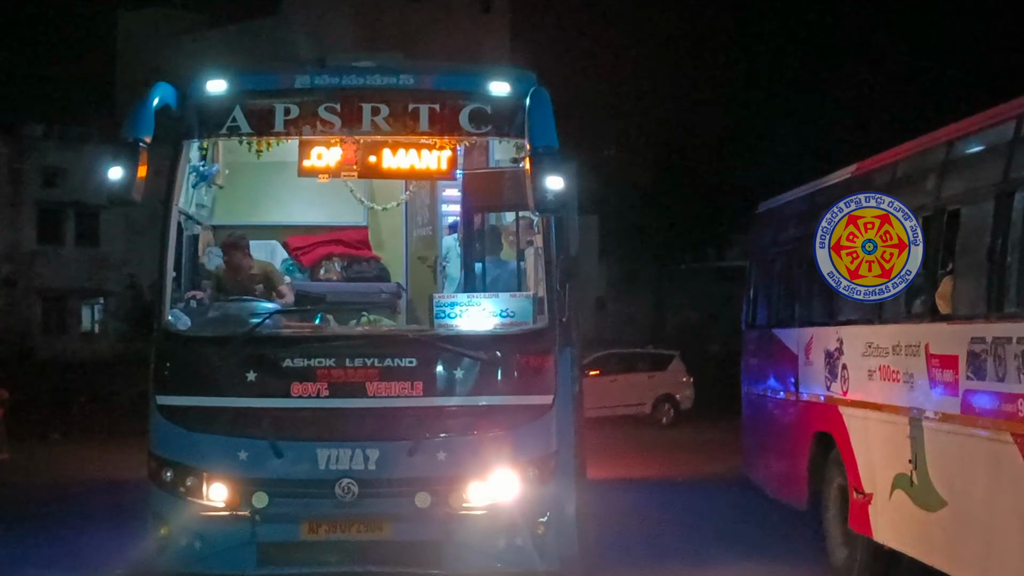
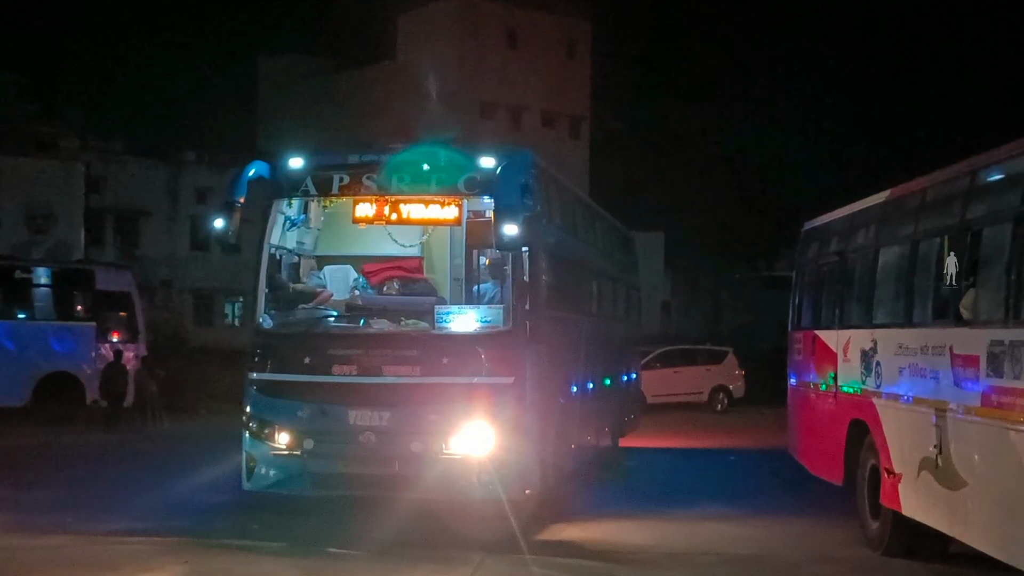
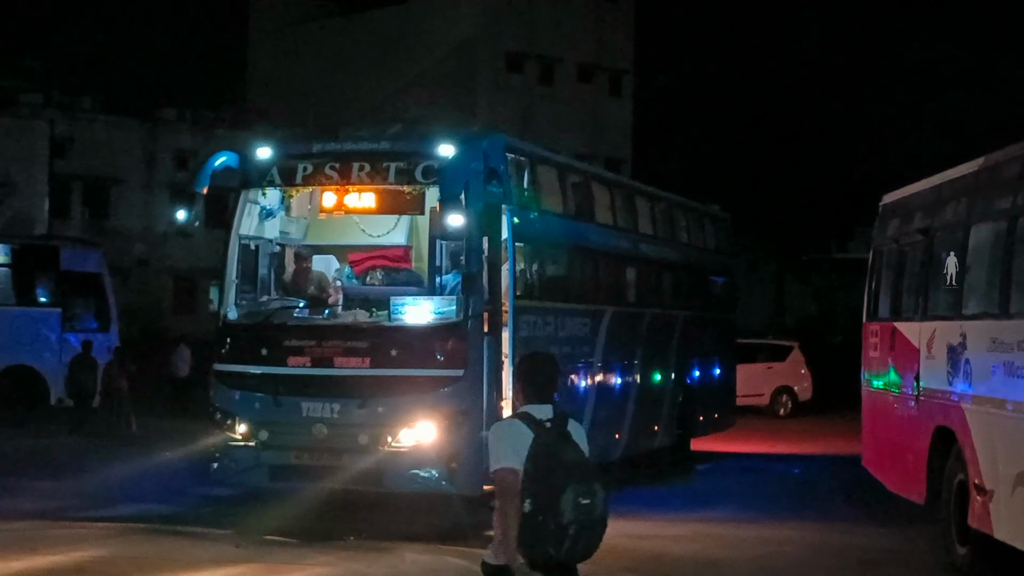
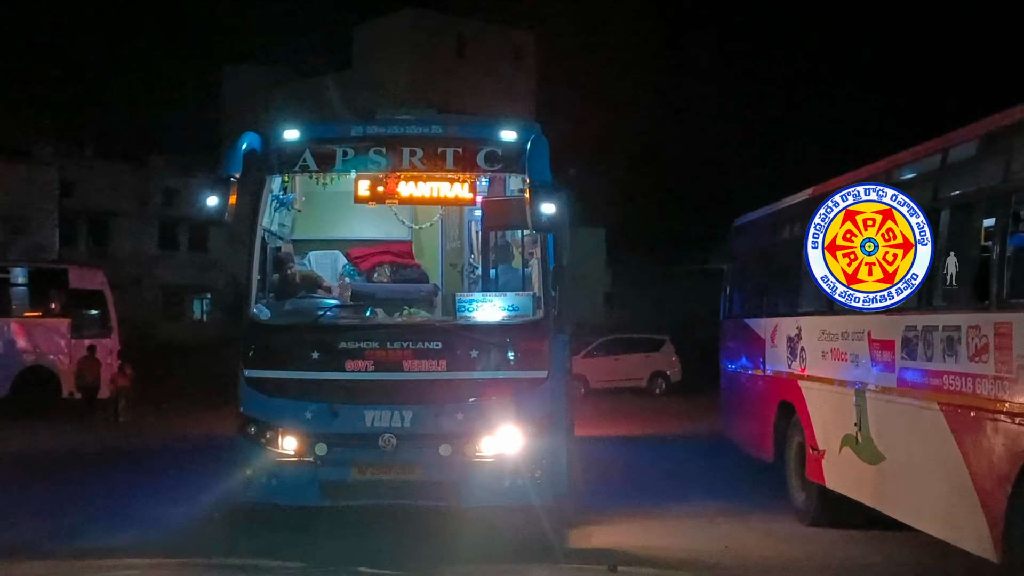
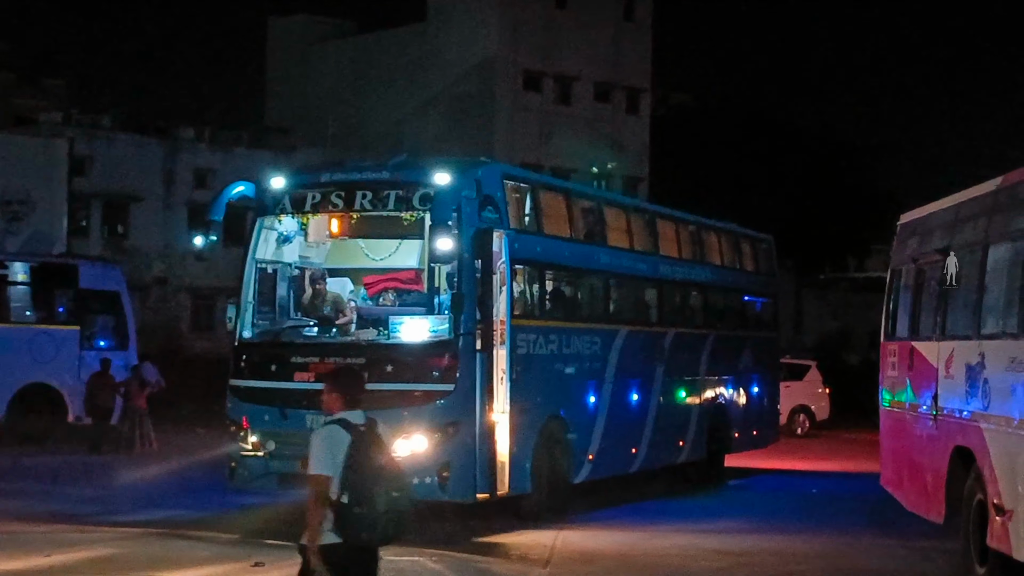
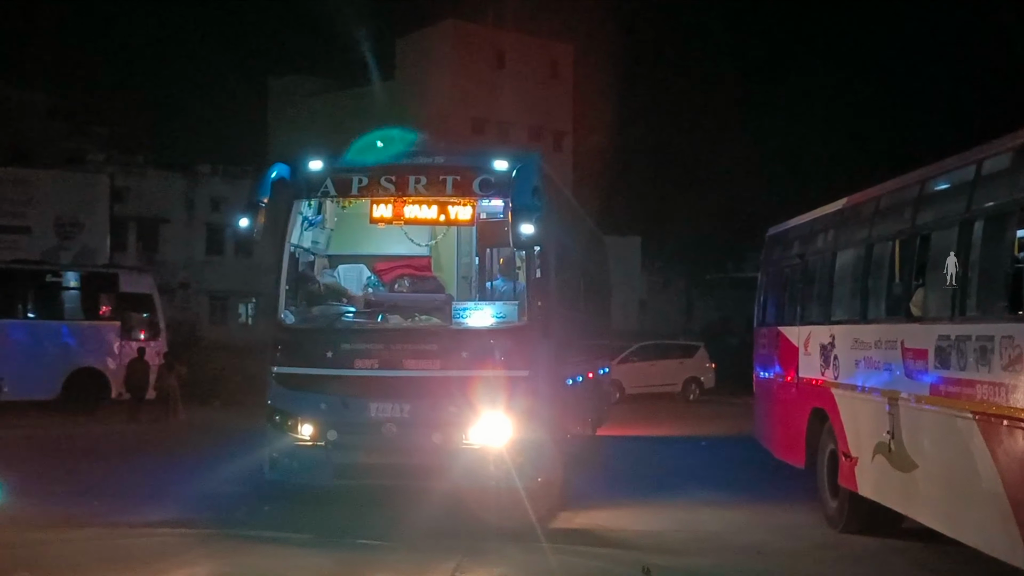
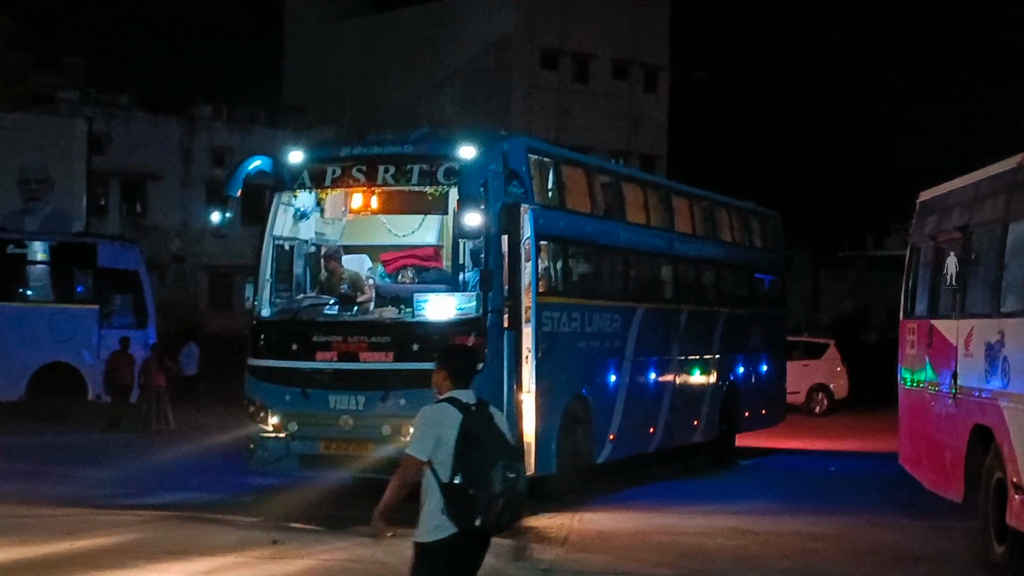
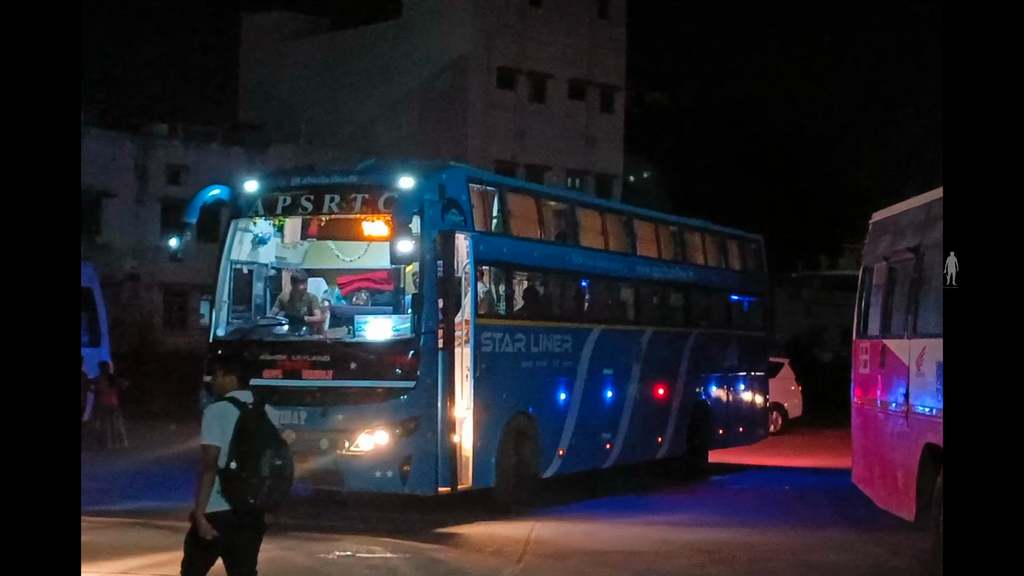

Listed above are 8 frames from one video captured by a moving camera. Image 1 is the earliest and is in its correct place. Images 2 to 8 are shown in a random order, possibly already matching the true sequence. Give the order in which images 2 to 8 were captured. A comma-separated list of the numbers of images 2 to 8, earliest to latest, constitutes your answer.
4, 6, 2, 3, 7, 5, 8
